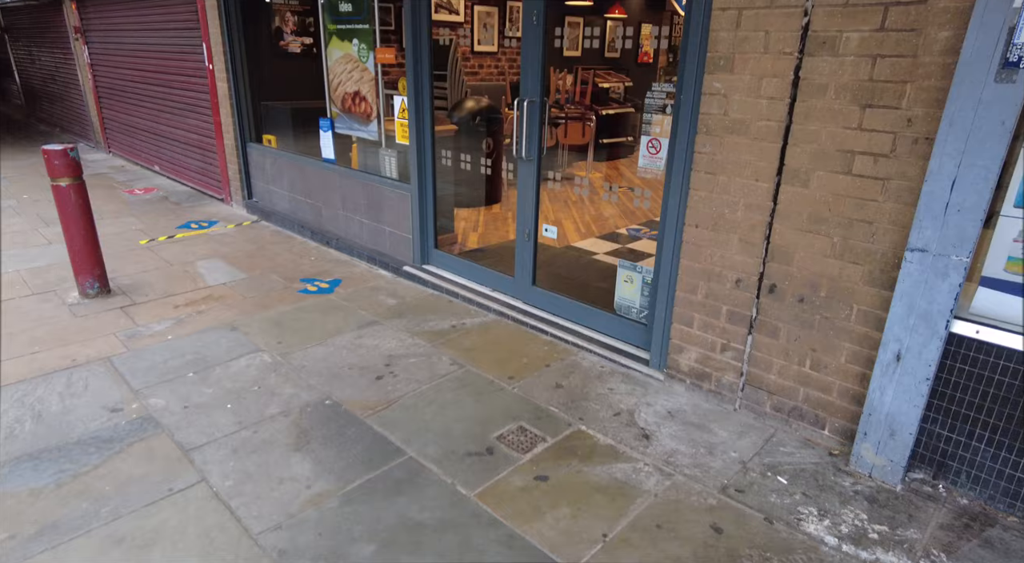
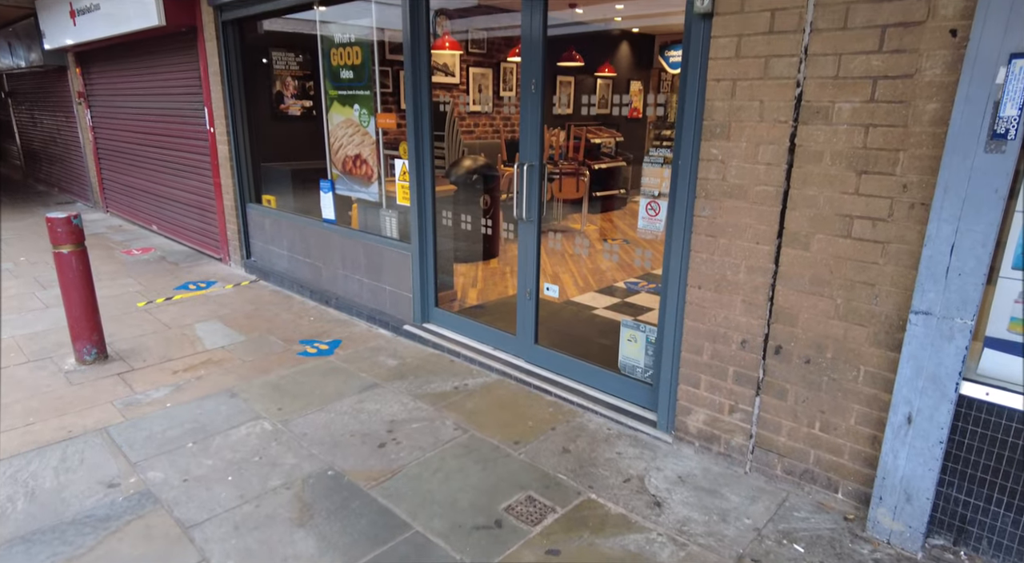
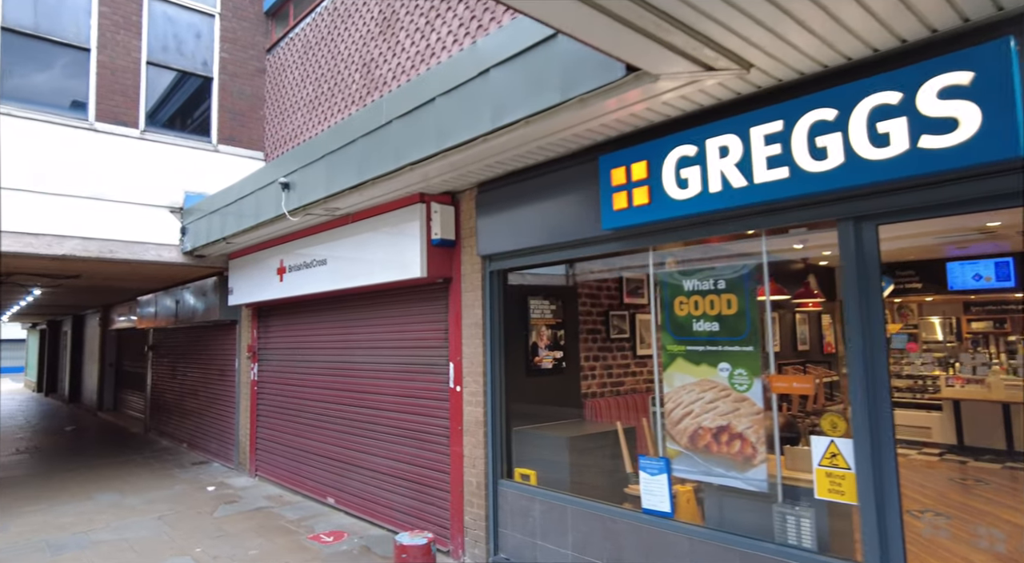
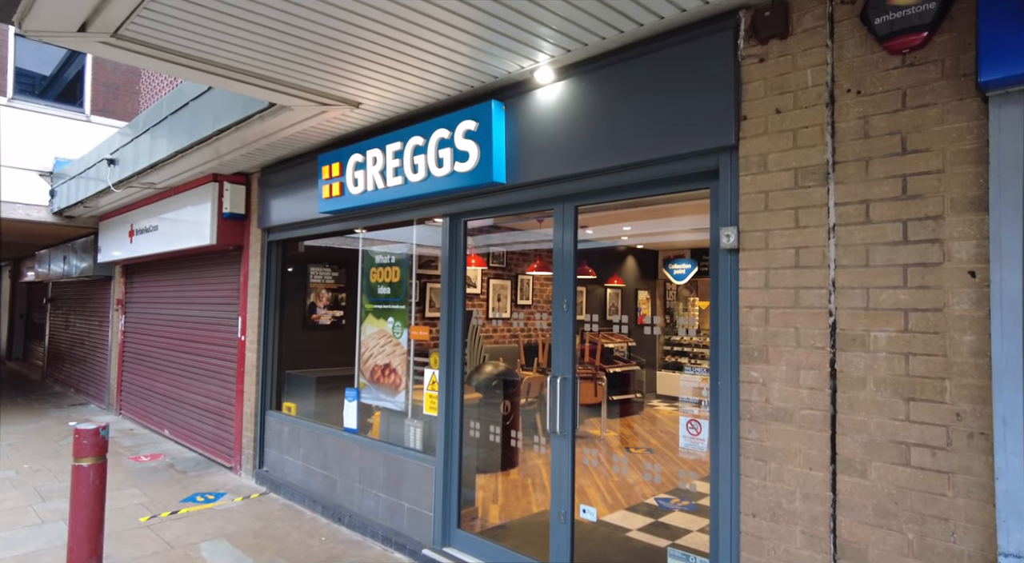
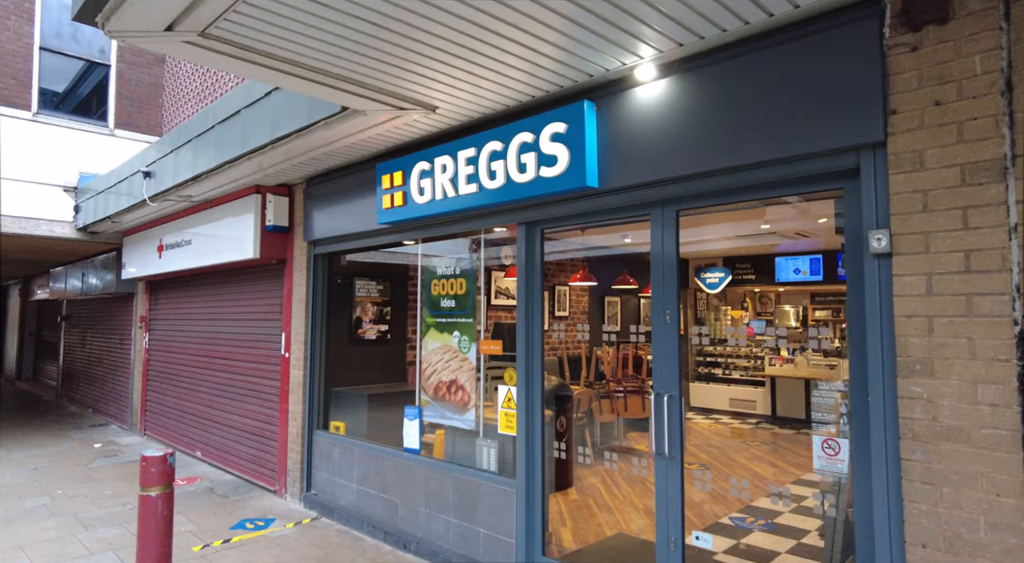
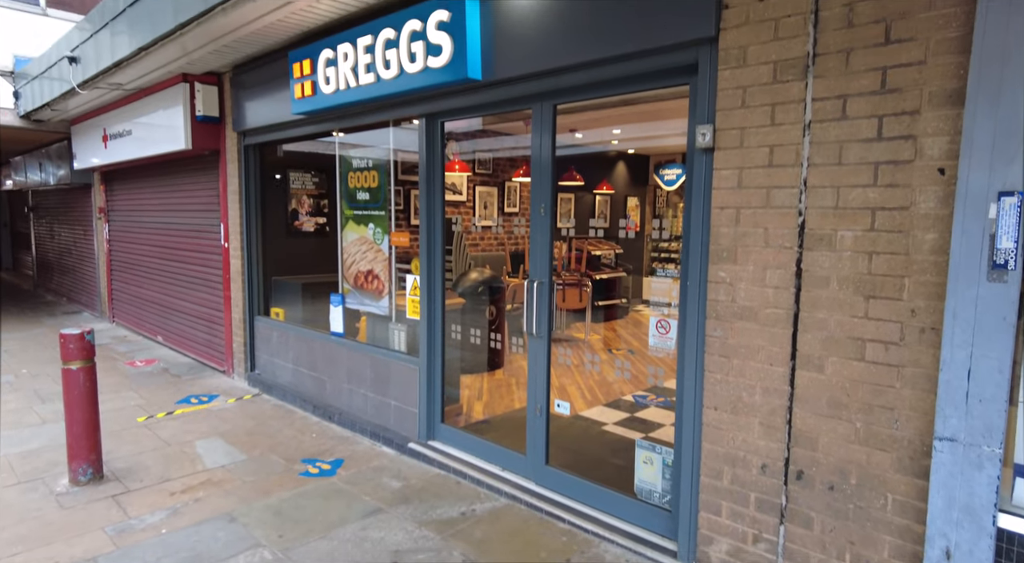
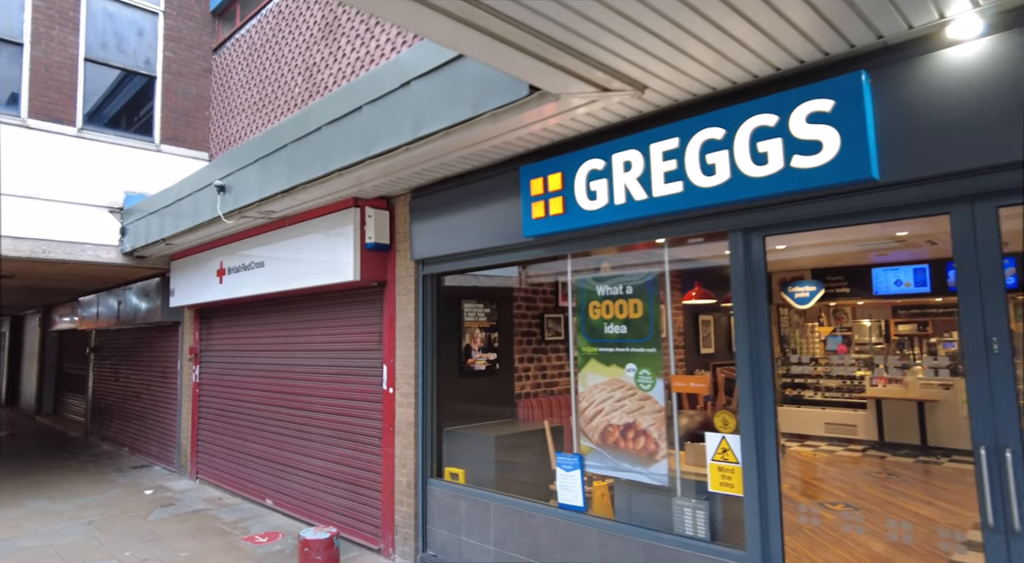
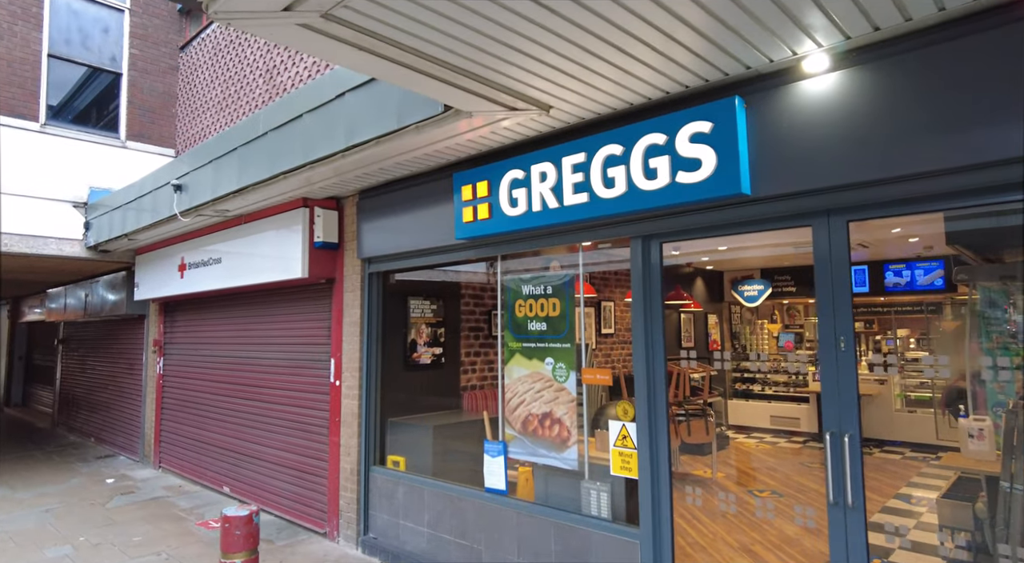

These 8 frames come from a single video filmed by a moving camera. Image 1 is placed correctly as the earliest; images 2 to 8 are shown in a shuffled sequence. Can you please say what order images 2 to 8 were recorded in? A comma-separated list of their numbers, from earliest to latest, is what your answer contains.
2, 6, 4, 5, 8, 7, 3
